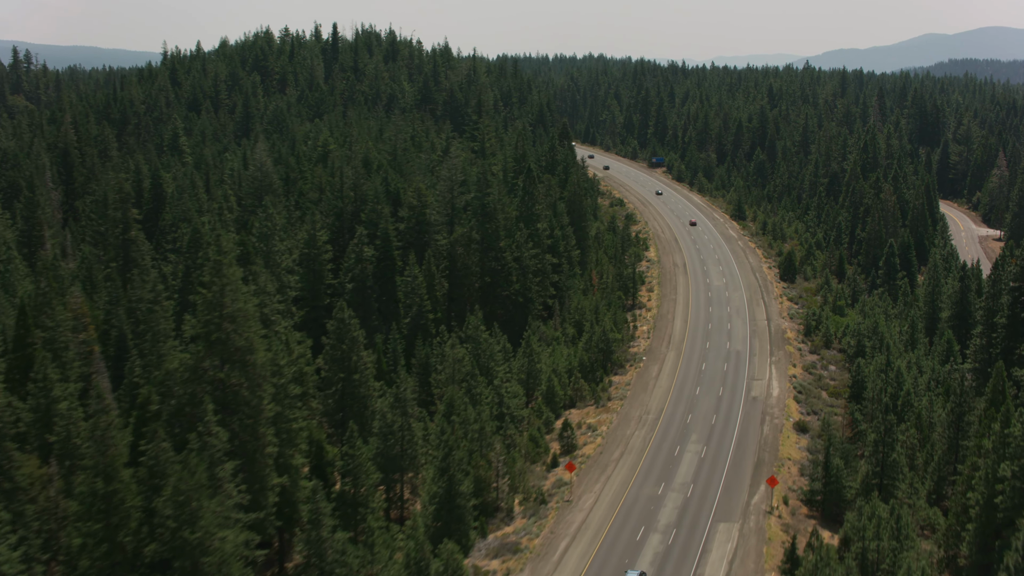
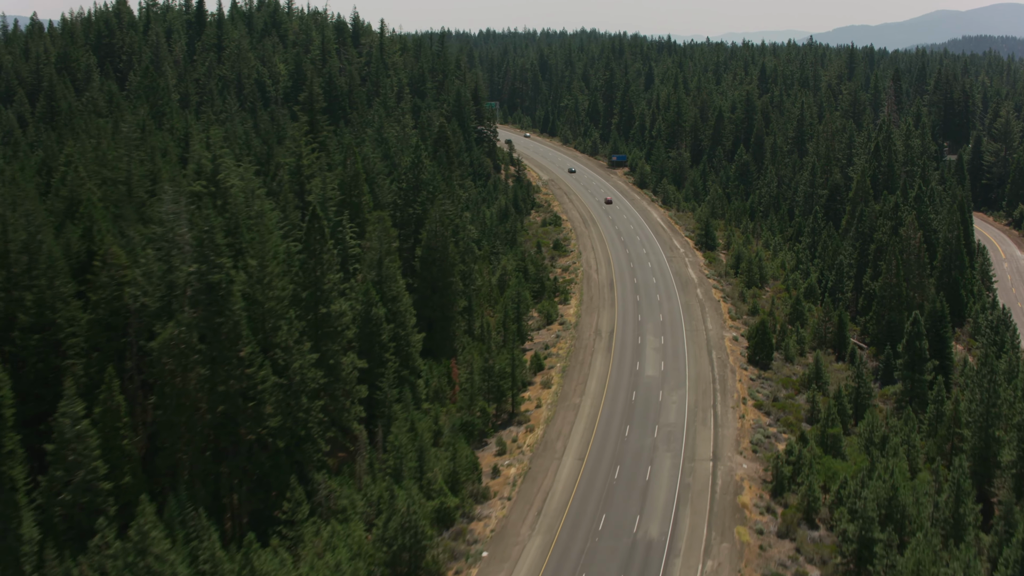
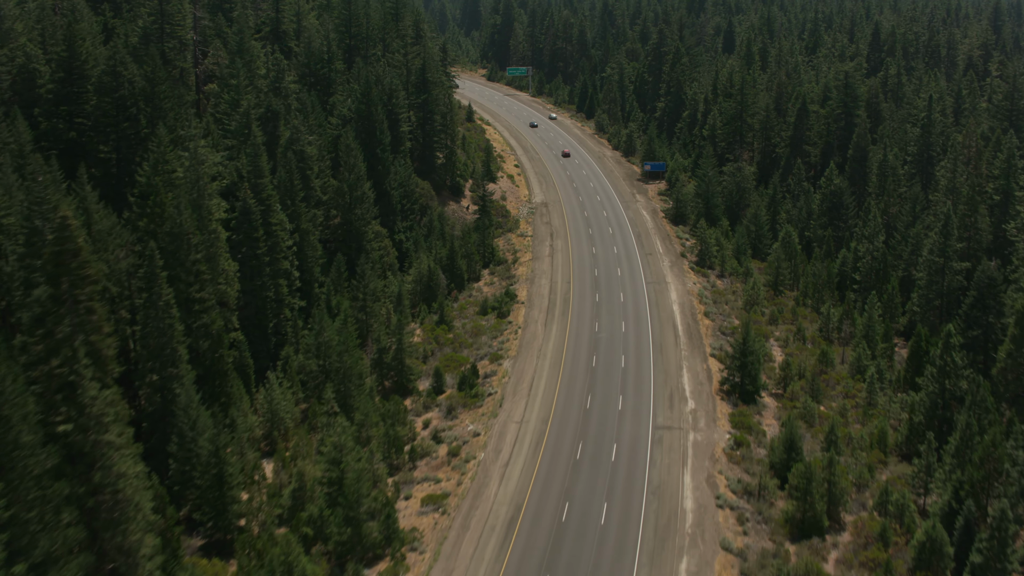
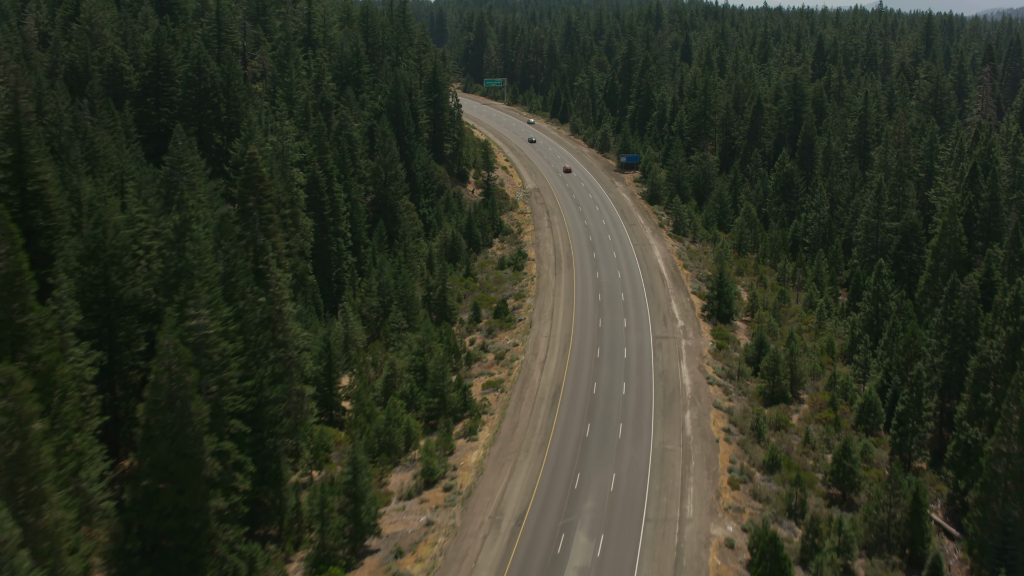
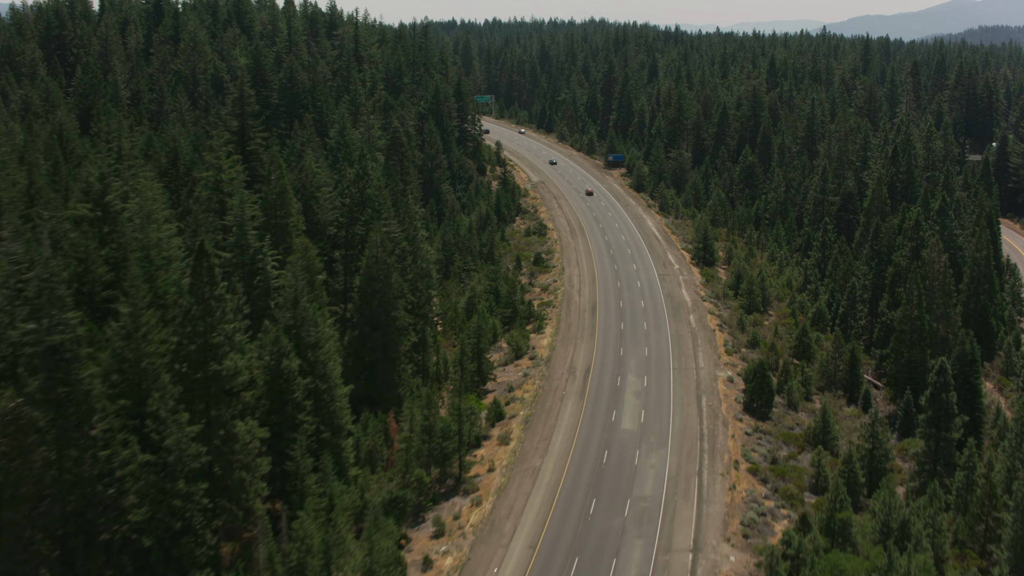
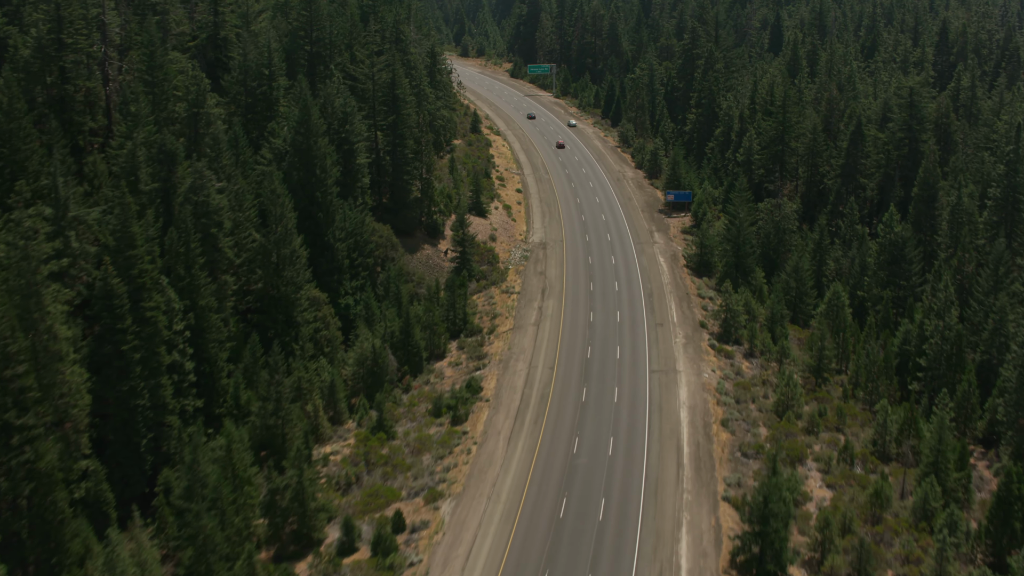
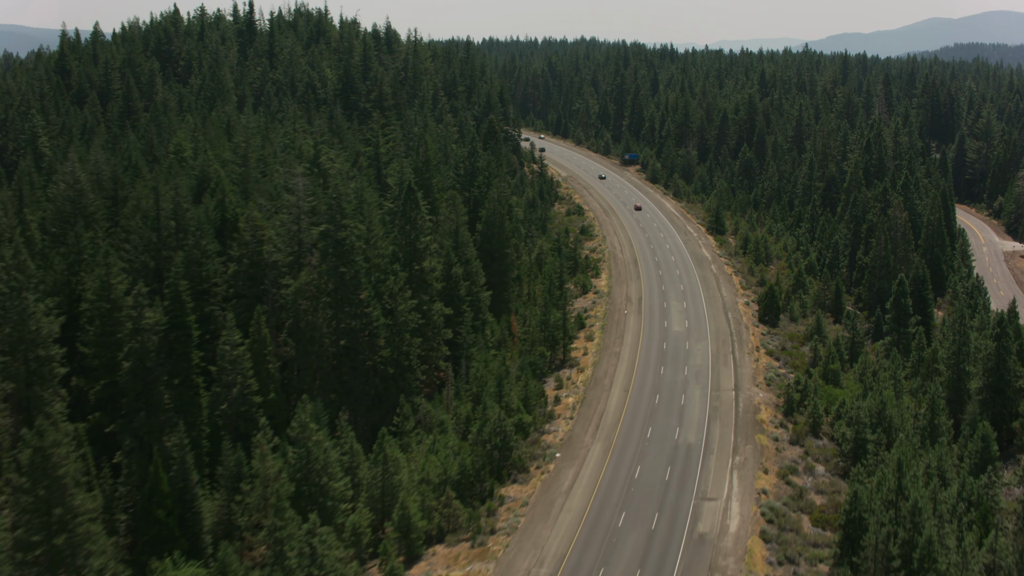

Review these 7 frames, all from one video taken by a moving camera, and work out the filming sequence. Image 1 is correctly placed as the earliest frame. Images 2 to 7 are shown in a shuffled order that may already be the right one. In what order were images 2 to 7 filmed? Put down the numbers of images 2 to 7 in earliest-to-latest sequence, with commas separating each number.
7, 2, 5, 4, 3, 6
